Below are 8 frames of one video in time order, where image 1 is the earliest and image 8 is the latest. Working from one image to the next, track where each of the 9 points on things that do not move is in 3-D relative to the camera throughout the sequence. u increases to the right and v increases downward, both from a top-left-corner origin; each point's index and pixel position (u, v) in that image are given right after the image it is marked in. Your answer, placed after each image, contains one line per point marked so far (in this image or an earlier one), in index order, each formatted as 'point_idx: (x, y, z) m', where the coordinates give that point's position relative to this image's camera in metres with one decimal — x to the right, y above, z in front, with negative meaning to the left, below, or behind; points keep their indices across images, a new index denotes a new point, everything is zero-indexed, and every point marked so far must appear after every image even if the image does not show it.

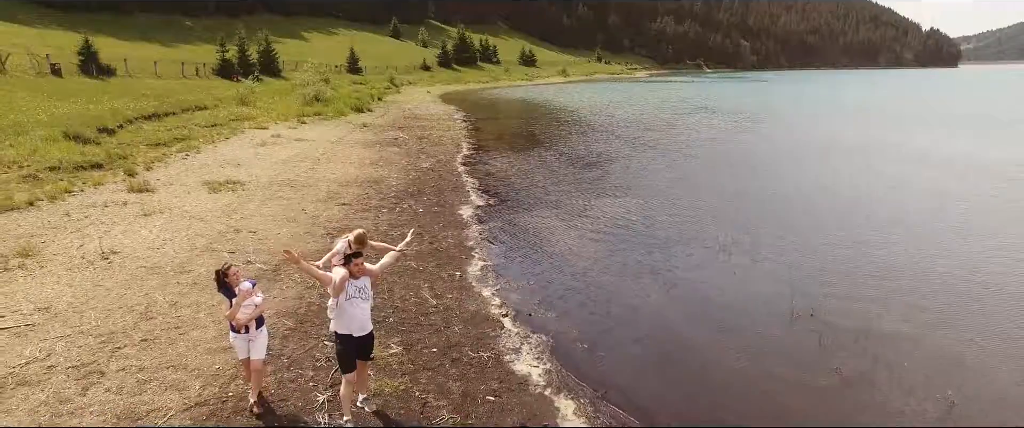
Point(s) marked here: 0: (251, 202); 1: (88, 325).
0: (-7.3, +0.4, +16.7) m
1: (-6.3, -1.6, +8.8) m
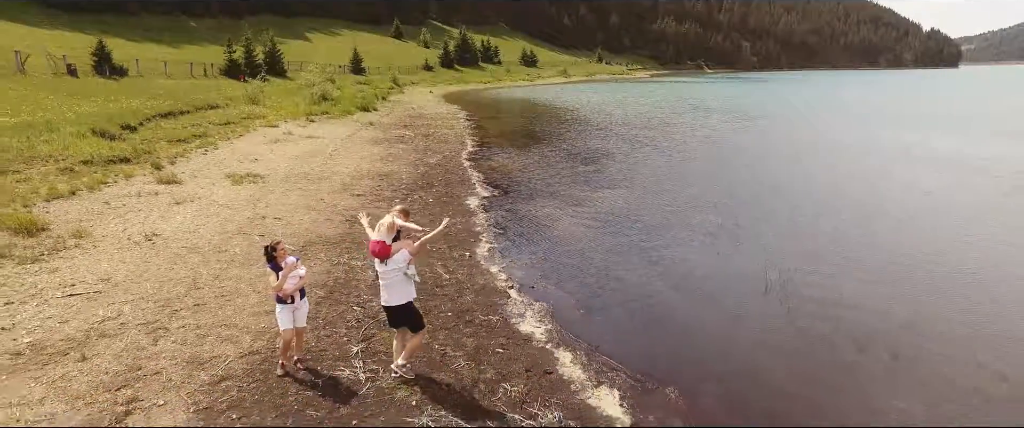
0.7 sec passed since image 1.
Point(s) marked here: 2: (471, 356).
0: (-7.2, +0.7, +17.9) m
1: (-6.2, -1.3, +10.1) m
2: (-0.5, -2.0, +8.4) m
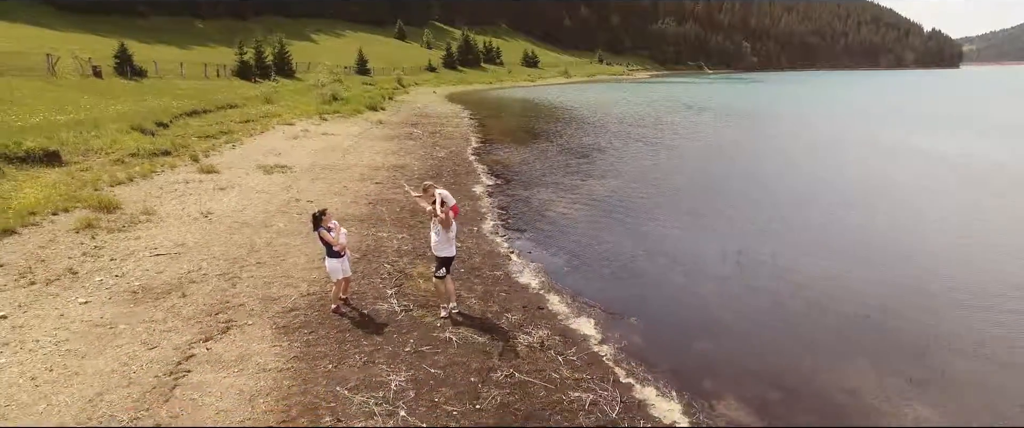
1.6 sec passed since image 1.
0: (-7.2, +1.2, +20.2) m
1: (-6.2, -0.8, +12.4) m
2: (-0.5, -1.5, +10.7) m
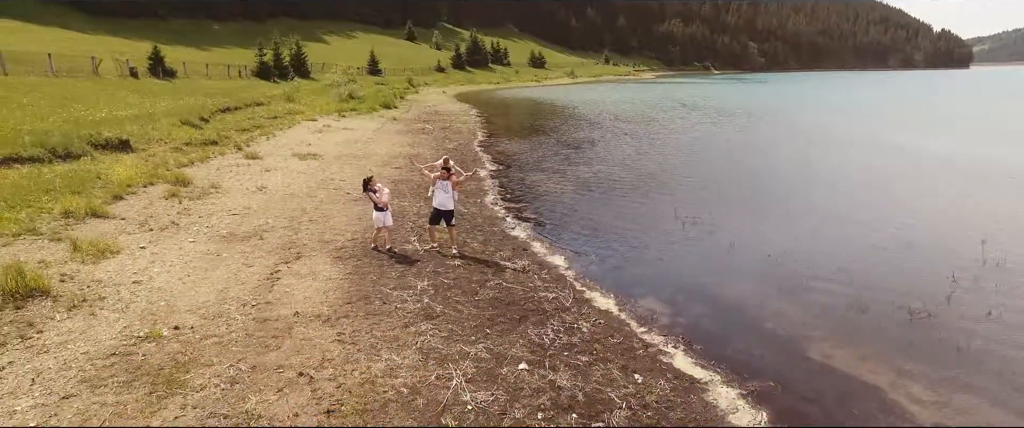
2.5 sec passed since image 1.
0: (-7.2, +2.0, +23.8) m
1: (-6.4, +0.1, +15.9) m
2: (-0.7, -0.7, +14.2) m
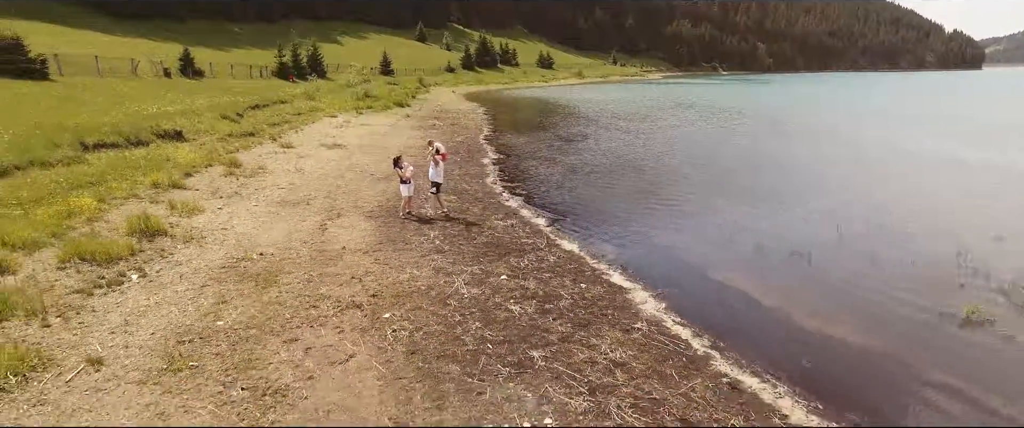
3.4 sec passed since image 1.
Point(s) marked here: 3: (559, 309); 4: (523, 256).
0: (-7.3, +2.8, +27.5) m
1: (-6.6, +0.9, +19.7) m
2: (-0.9, +0.2, +17.8) m
3: (+0.8, -1.6, +10.2) m
4: (+0.2, -0.9, +13.1) m
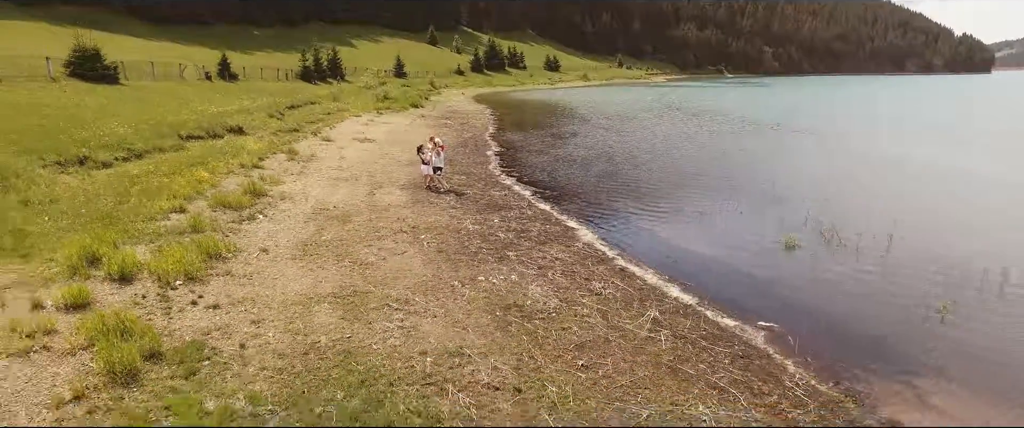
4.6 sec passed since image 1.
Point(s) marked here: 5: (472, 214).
0: (-7.4, +3.9, +33.7) m
1: (-6.8, +2.0, +25.8) m
2: (-1.1, +1.2, +23.9) m
3: (+0.5, -0.6, +16.2) m
4: (-0.1, +0.1, +19.1) m
5: (-1.3, 0.0, +18.4) m
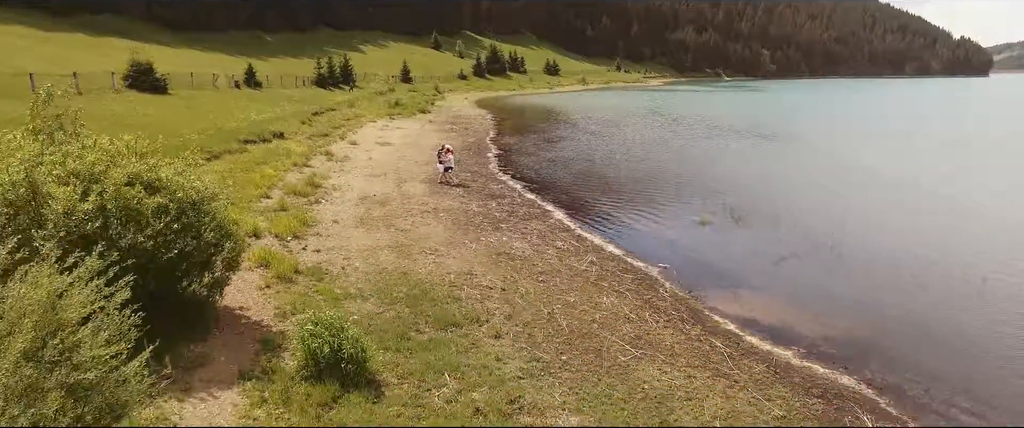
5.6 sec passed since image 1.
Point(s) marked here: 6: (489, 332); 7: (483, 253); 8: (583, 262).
0: (-7.6, +4.4, +40.1) m
1: (-7.0, +2.6, +32.2) m
2: (-1.4, +1.8, +30.3) m
3: (+0.2, -0.1, +22.6) m
4: (-0.3, +0.7, +25.6) m
5: (-1.5, +0.6, +24.8) m
6: (-0.5, -2.4, +12.2) m
7: (-0.9, -1.2, +17.5) m
8: (+2.1, -1.4, +17.2) m
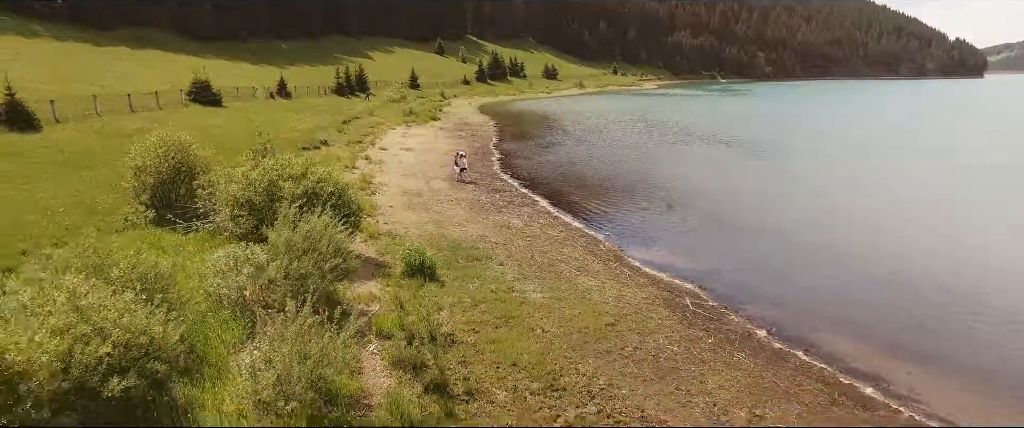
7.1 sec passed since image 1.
0: (-7.6, +5.1, +49.7) m
1: (-7.1, +3.2, +41.8) m
2: (-1.5, +2.4, +39.8) m
3: (+0.1, +0.6, +32.2) m
4: (-0.4, +1.3, +35.1) m
5: (-1.6, +1.2, +34.4) m
6: (-0.6, -1.8, +21.7) m
7: (-1.0, -0.5, +27.0) m
8: (+2.0, -0.8, +26.7) m
